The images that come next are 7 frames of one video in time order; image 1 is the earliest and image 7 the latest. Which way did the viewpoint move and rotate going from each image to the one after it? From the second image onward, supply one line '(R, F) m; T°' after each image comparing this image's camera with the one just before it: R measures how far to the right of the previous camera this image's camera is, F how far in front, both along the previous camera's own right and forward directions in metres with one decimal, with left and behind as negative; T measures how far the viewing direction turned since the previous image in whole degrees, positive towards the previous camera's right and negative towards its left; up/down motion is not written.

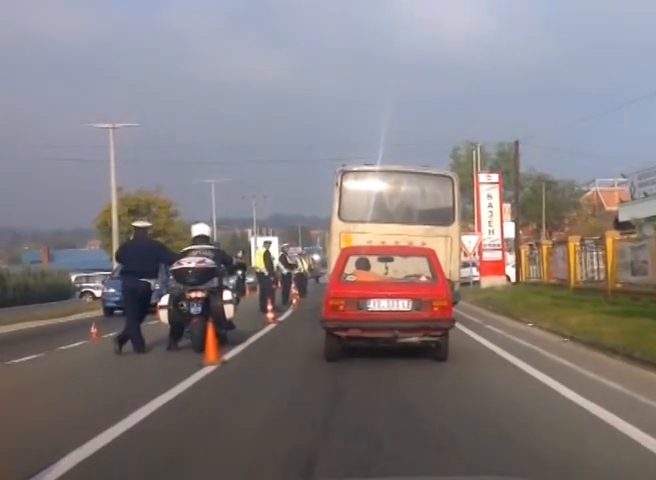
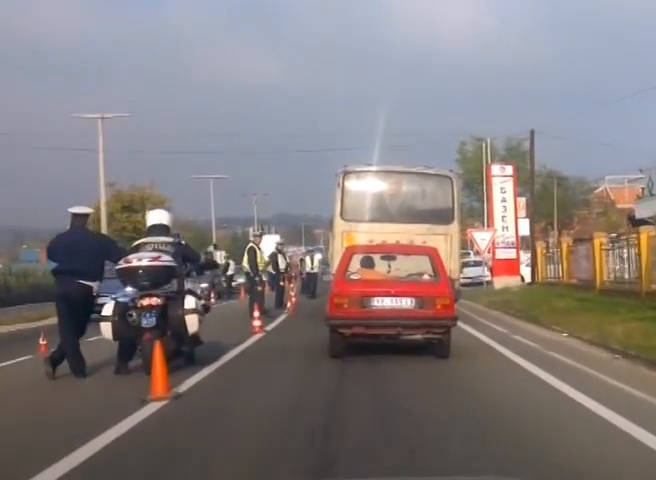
(+0.1, +3.4) m; 0°
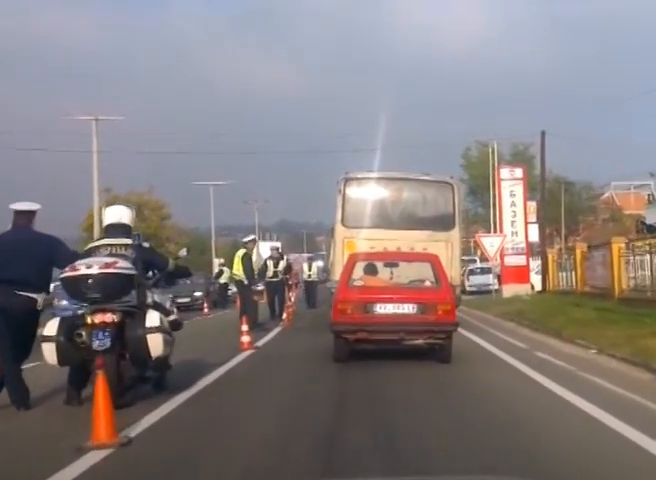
(+0.1, +2.1) m; 0°
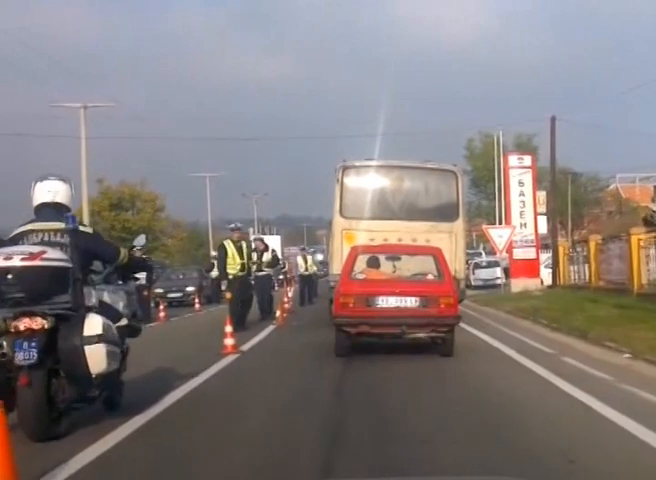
(+0.1, +2.0) m; 0°
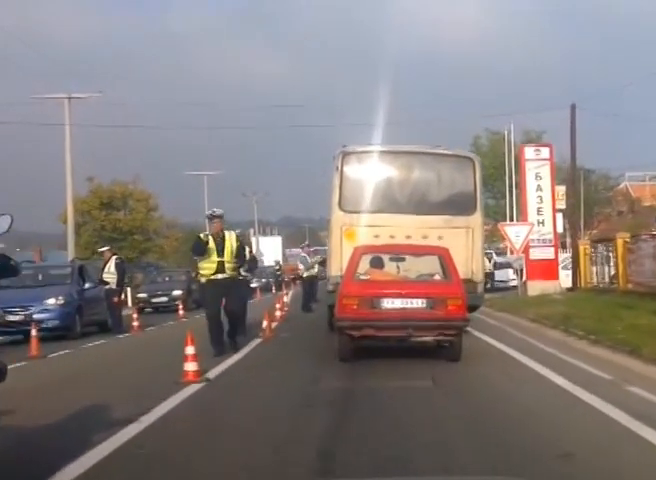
(+0.1, +3.2) m; 0°
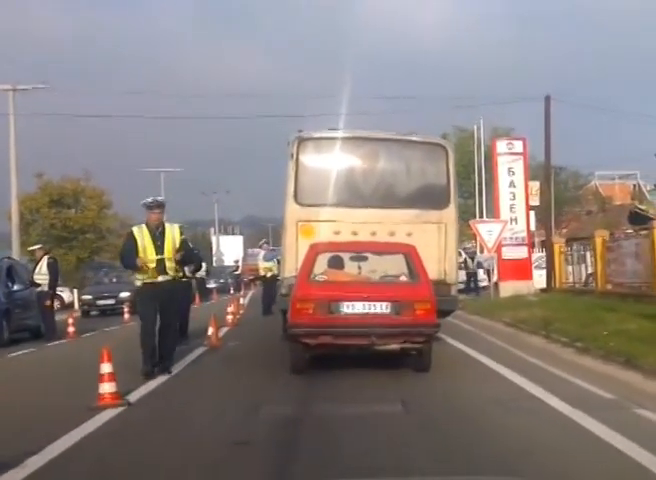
(+0.2, +2.0) m; +2°
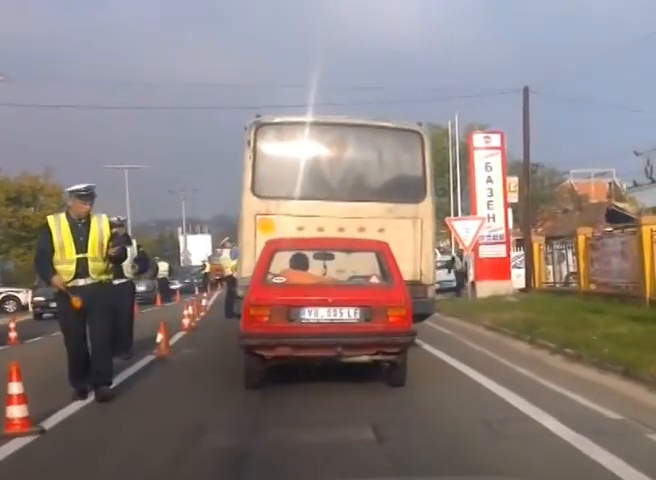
(+0.1, +1.6) m; +1°
